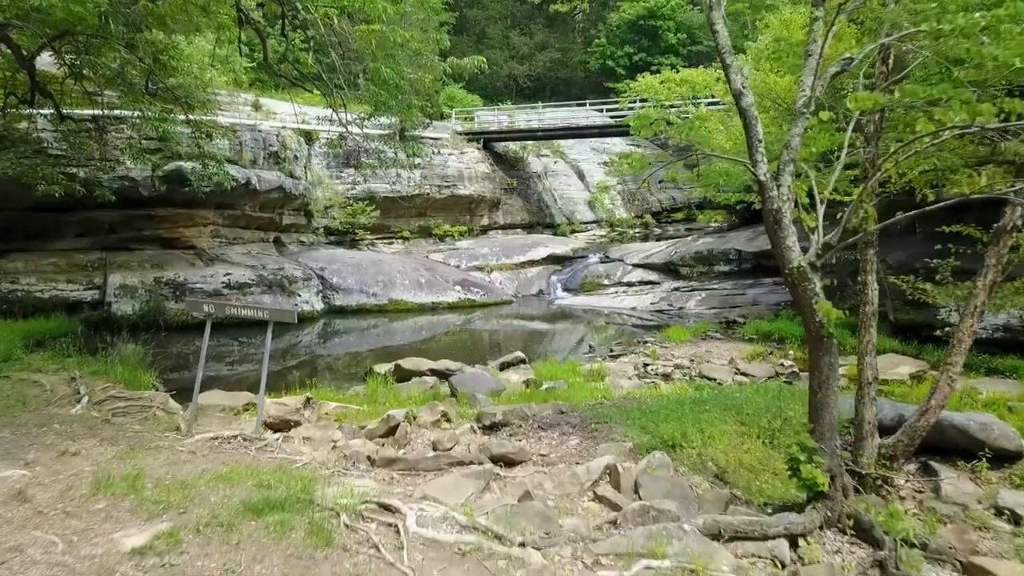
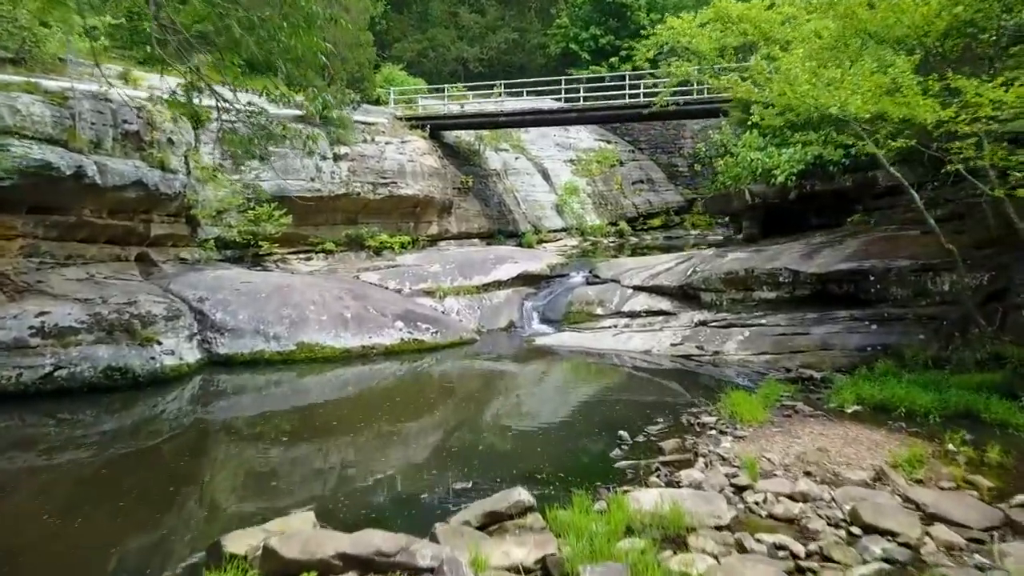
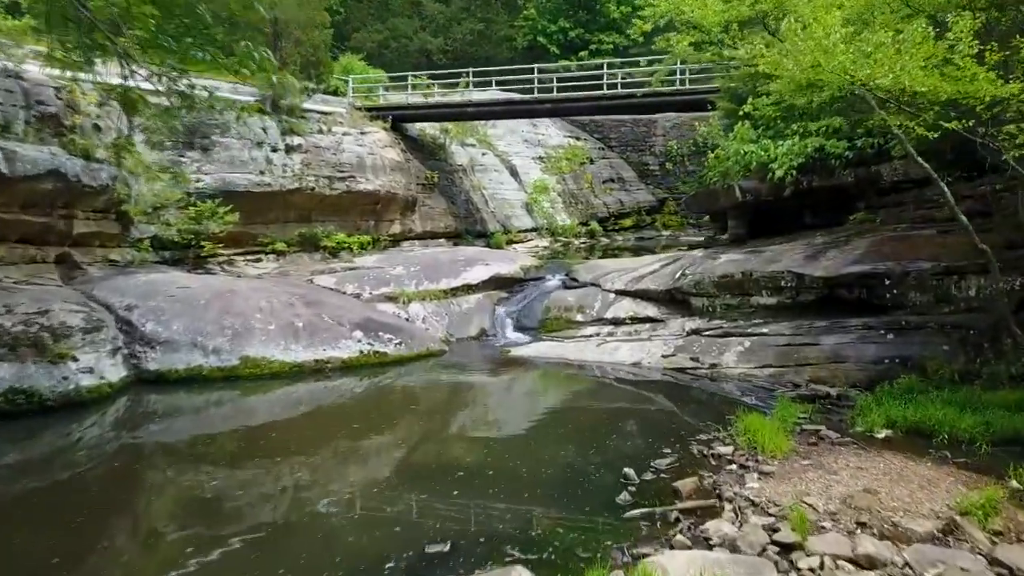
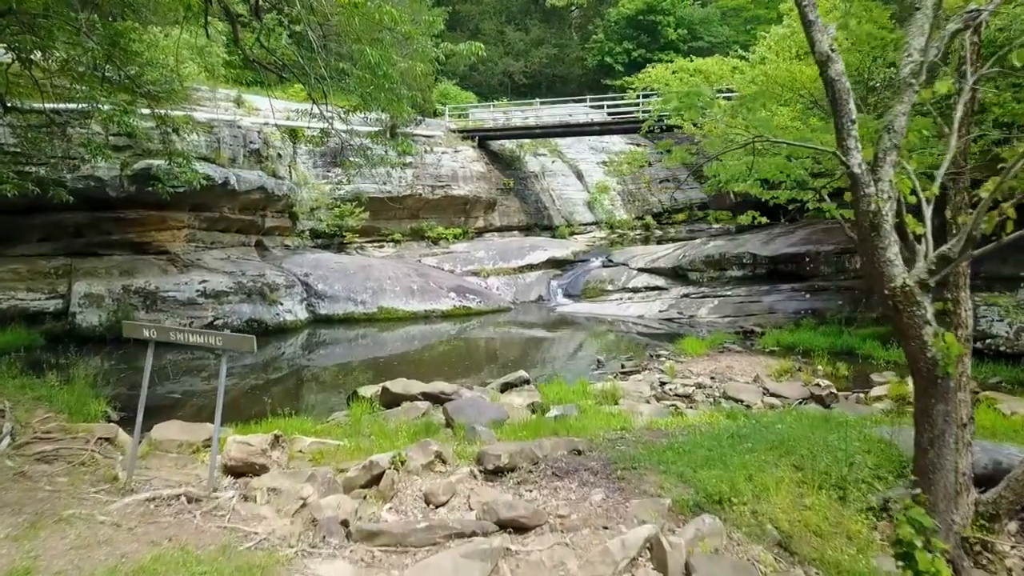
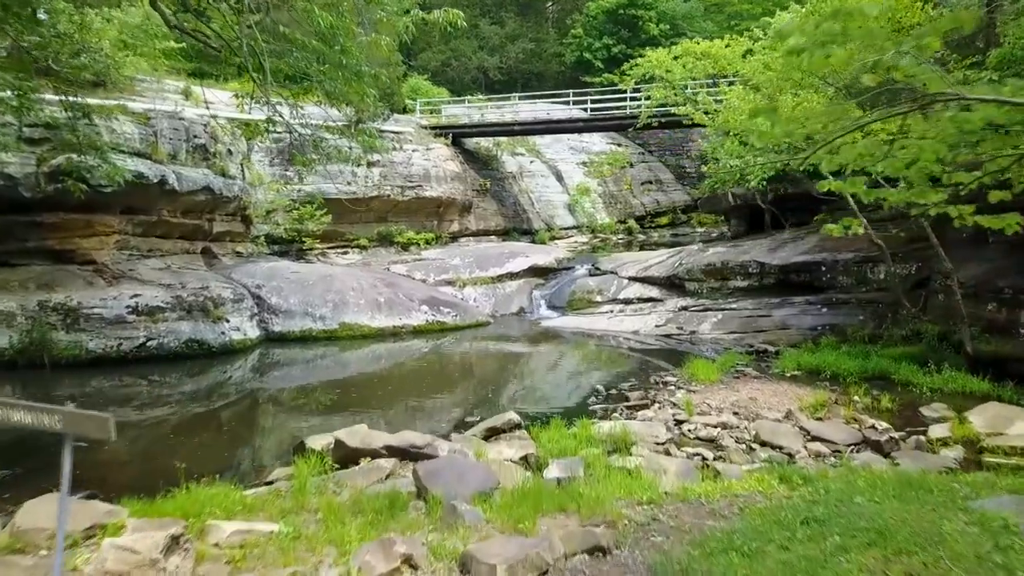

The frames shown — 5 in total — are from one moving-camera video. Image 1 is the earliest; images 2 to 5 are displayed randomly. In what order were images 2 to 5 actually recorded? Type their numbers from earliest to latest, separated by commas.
4, 5, 2, 3
